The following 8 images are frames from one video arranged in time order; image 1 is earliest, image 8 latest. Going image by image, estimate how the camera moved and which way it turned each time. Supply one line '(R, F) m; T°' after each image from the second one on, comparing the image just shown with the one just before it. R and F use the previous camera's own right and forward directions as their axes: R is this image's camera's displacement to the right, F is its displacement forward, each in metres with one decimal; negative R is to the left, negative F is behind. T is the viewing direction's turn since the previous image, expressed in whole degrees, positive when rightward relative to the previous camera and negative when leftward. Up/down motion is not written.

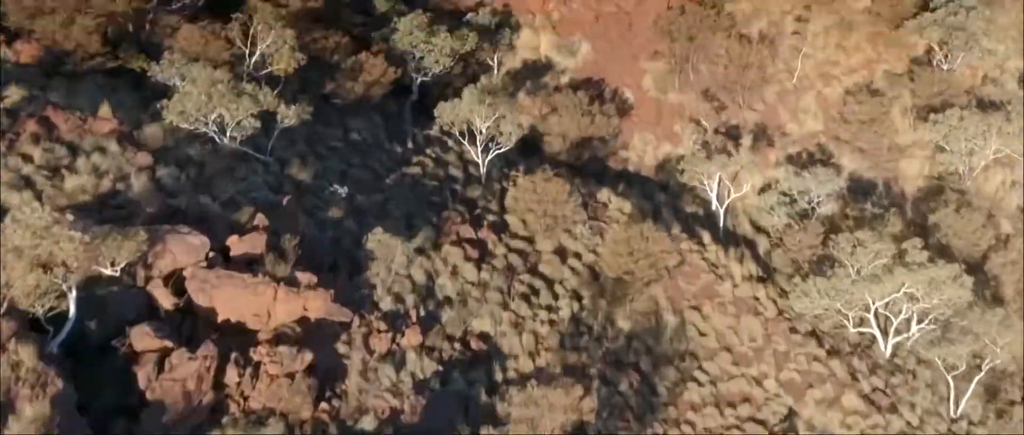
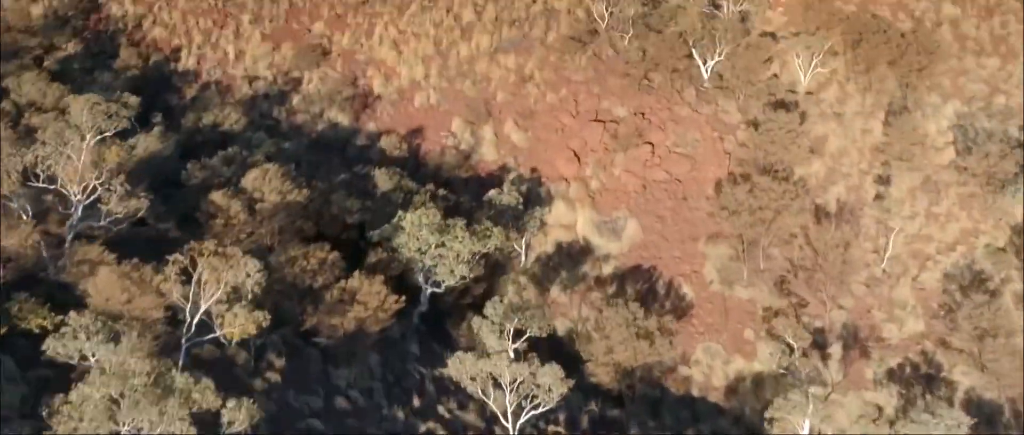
(-0.1, +2.3) m; -1°
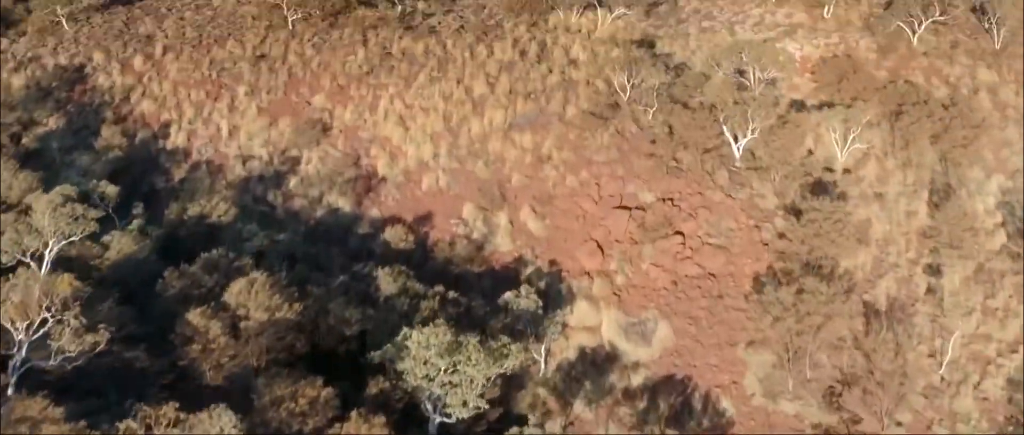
(-0.1, +1.1) m; 0°
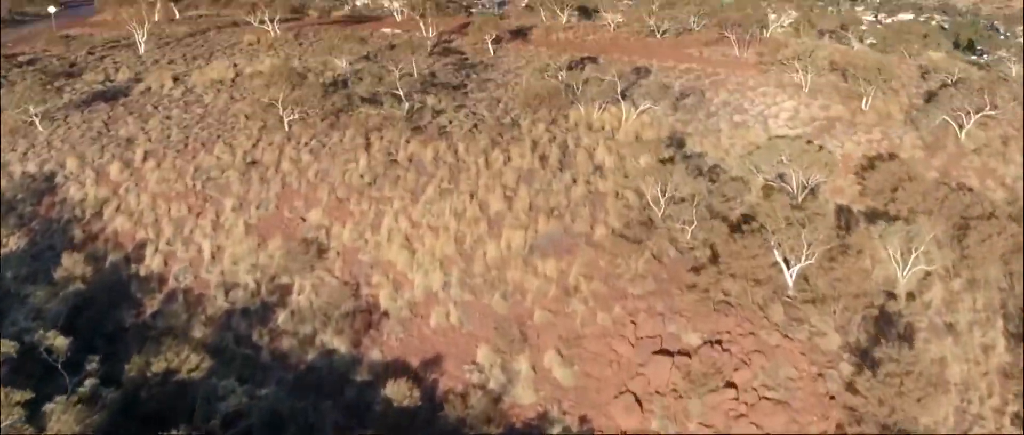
(-0.1, +1.5) m; 0°
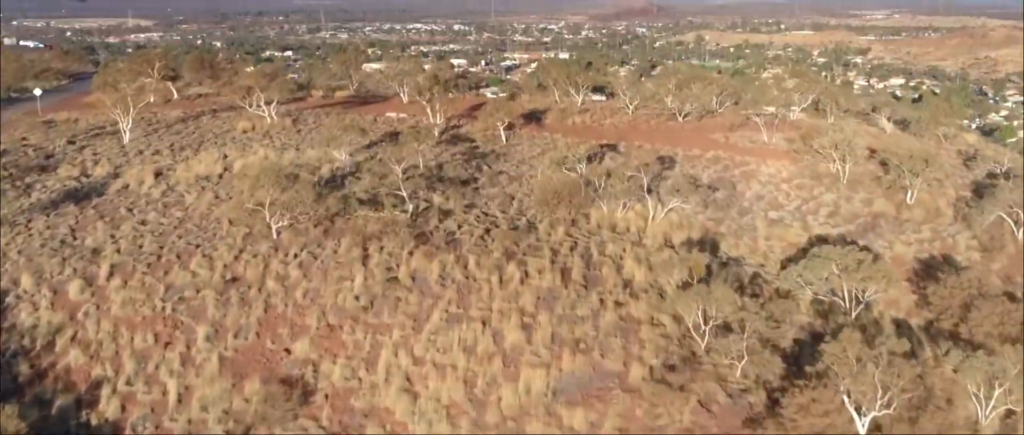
(-0.1, +1.6) m; 0°
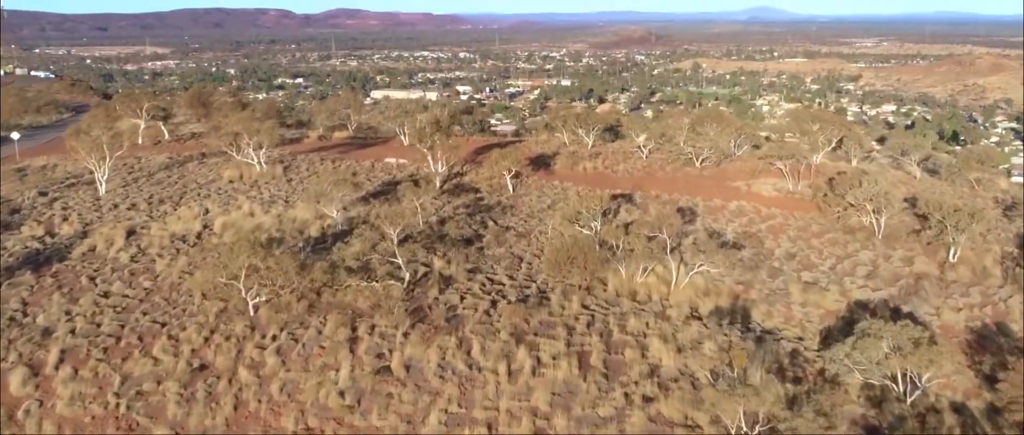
(0.0, +1.5) m; 0°
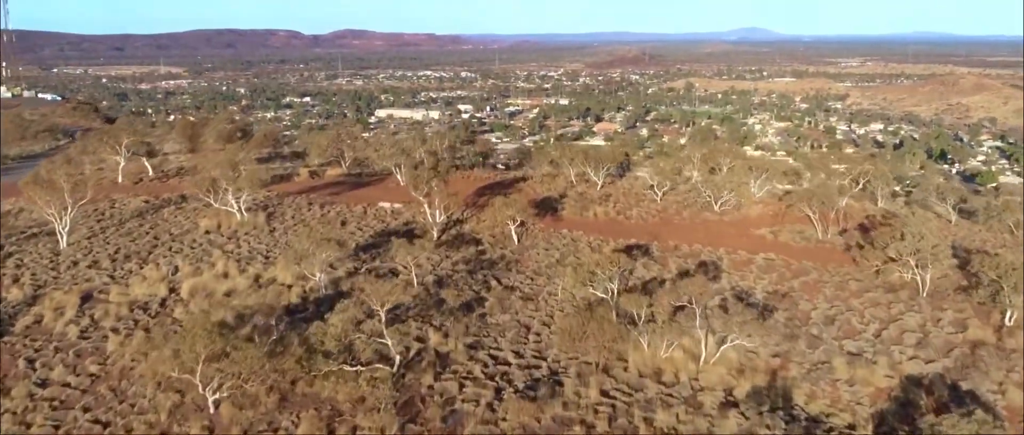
(-0.1, +1.7) m; 0°
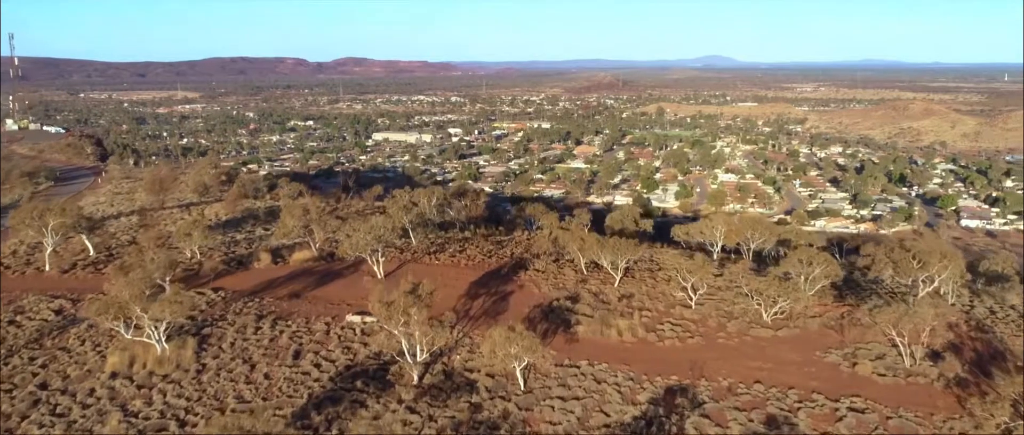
(-0.1, +4.2) m; 0°
